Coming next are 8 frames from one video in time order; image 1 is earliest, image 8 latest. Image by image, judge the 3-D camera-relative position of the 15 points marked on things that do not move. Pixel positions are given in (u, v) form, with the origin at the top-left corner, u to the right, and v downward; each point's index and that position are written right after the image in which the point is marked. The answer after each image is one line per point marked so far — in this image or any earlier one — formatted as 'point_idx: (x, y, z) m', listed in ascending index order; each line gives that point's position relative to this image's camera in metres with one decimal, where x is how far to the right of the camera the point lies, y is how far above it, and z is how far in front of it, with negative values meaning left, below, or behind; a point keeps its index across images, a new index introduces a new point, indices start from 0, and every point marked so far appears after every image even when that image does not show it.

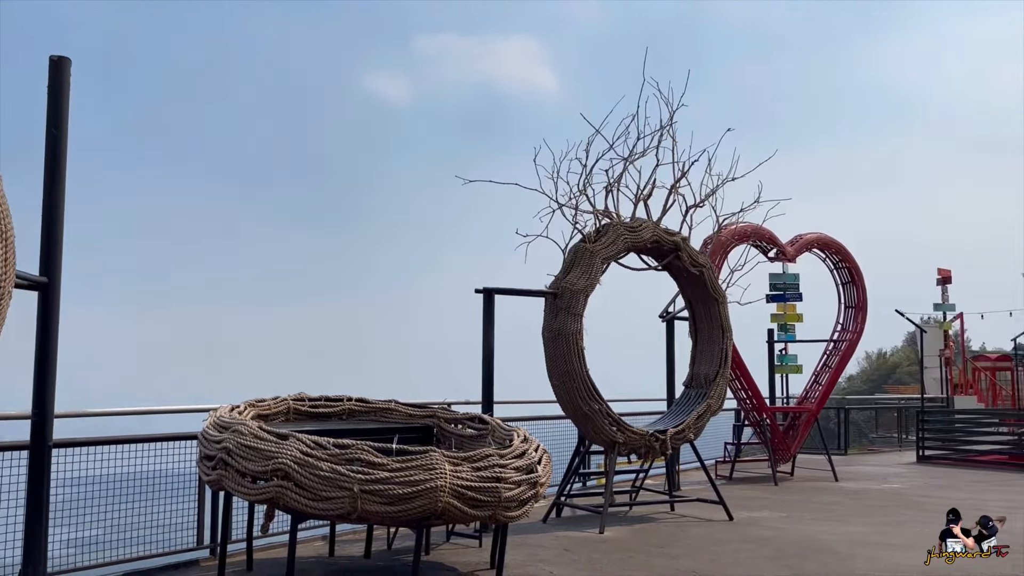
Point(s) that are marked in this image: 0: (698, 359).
0: (+2.4, -0.9, +11.6) m
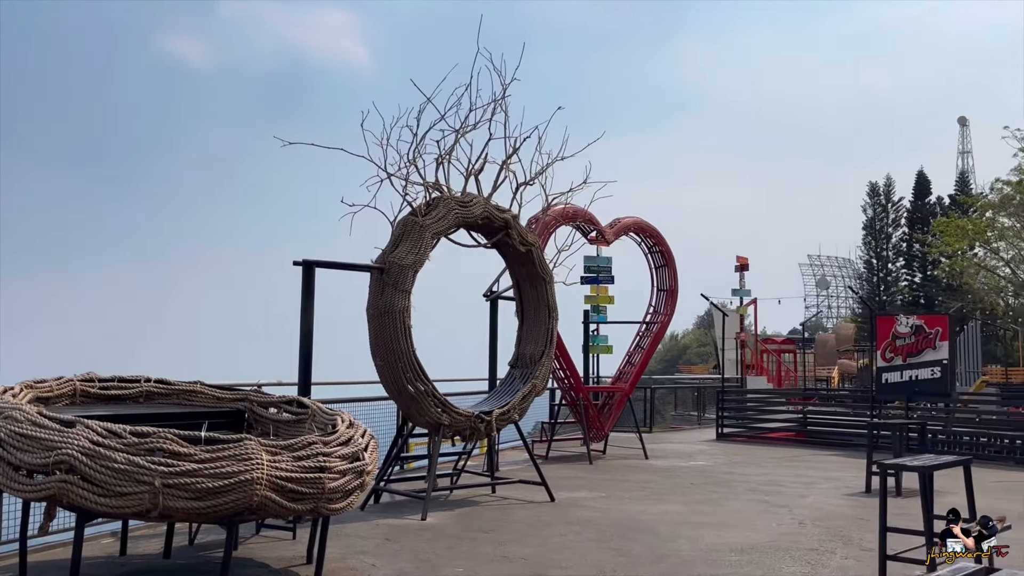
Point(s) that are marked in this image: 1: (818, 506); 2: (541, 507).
0: (+0.1, -0.6, +11.4) m
1: (+3.6, -2.6, +10.8) m
2: (+0.3, -2.5, +10.4) m
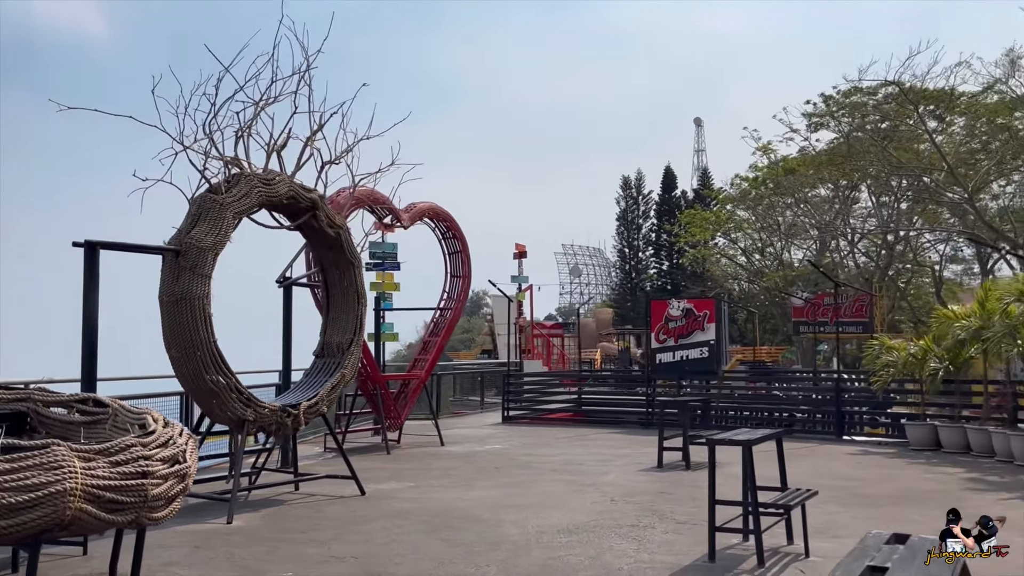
0: (-2.2, -0.5, +10.8) m
1: (+1.3, -2.4, +11.2) m
2: (-1.7, -2.3, +9.9) m
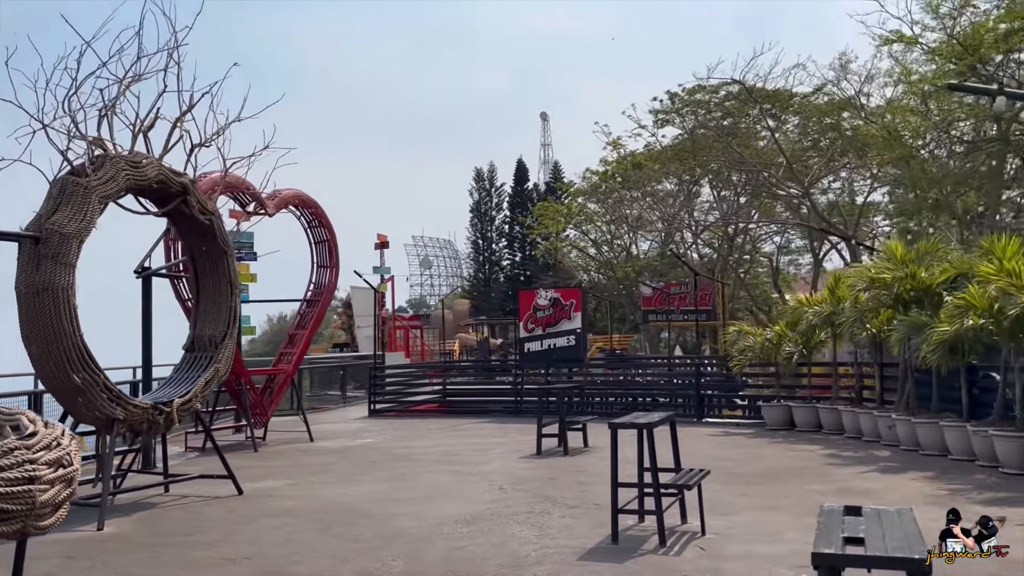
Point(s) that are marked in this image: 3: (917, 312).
0: (-3.5, -0.3, +10.3) m
1: (-0.1, -2.2, +11.2) m
2: (-2.9, -2.2, +9.5) m
3: (+5.4, -0.3, +12.1) m
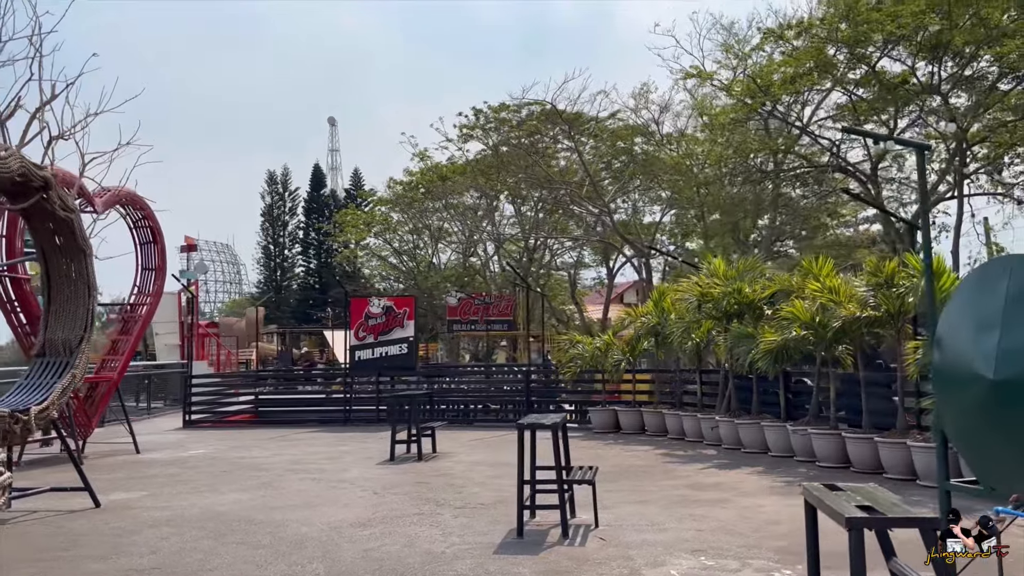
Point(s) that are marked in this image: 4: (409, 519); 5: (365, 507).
0: (-4.8, -0.4, +9.6) m
1: (-1.8, -2.3, +11.3) m
2: (-4.1, -2.2, +9.0) m
3: (+3.4, -0.5, +13.4) m
4: (-0.9, -2.1, +8.4) m
5: (-1.5, -2.2, +9.1) m
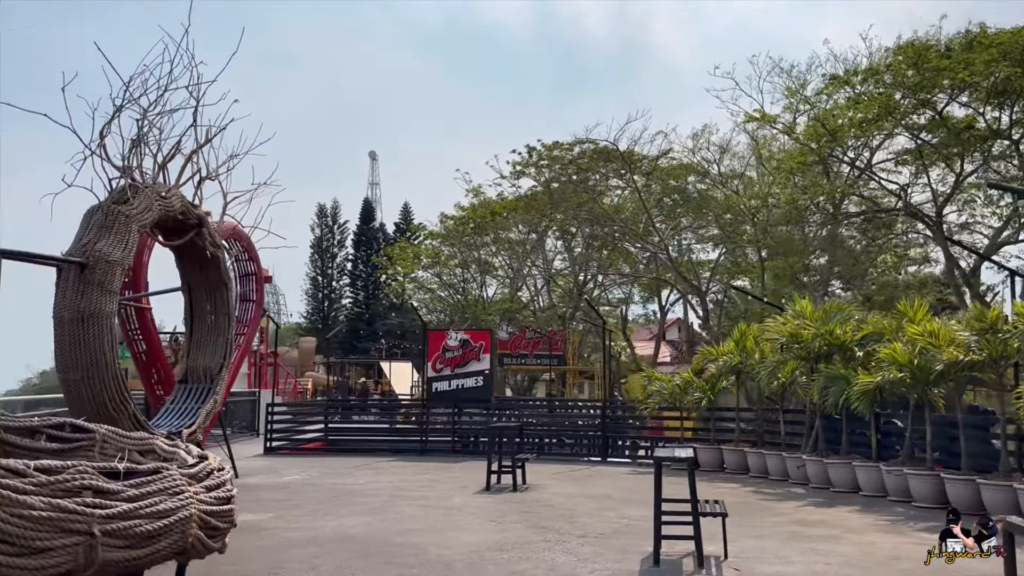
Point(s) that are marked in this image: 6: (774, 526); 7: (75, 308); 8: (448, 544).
0: (-3.6, -0.7, +10.3) m
1: (-0.5, -2.8, +11.7) m
2: (-2.9, -2.6, +9.5) m
3: (+4.8, -1.2, +13.8) m
4: (+0.3, -2.5, +8.8) m
5: (-0.2, -2.6, +9.5) m
6: (+2.9, -2.6, +10.1) m
7: (-3.8, -0.2, +8.0) m
8: (-0.6, -2.5, +8.9) m
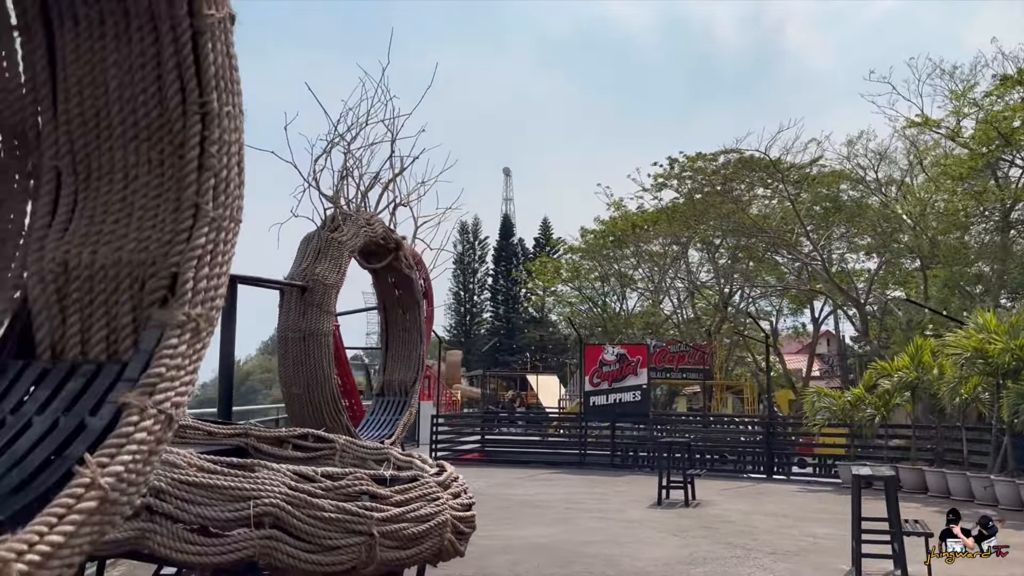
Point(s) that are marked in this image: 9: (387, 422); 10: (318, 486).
0: (-1.5, -0.9, +10.9) m
1: (+1.8, -3.0, +11.9) m
2: (-0.9, -2.8, +10.1) m
3: (+7.3, -1.3, +13.2) m
4: (+2.1, -2.6, +8.9) m
5: (+1.7, -2.7, +9.7) m
6: (+4.9, -2.8, +9.8) m
7: (-2.0, -0.4, +8.7) m
8: (+1.3, -2.7, +9.1) m
9: (-1.5, -1.5, +10.5) m
10: (-1.0, -1.0, +4.6) m
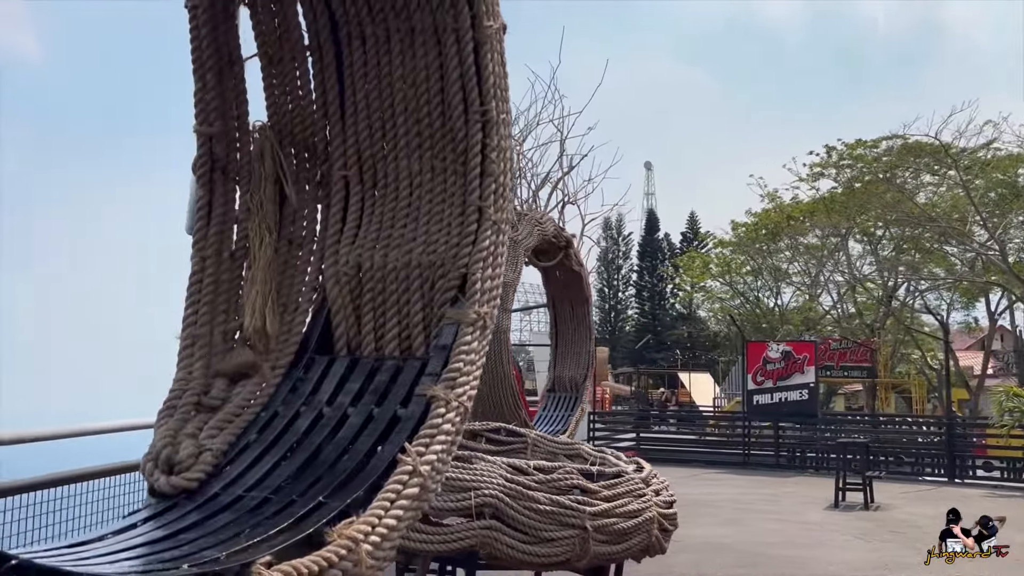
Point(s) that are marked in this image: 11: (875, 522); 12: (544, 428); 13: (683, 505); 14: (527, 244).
0: (+0.6, -0.9, +11.1) m
1: (+4.0, -2.9, +11.5) m
2: (+1.1, -2.7, +10.1) m
3: (+9.6, -1.2, +11.9) m
4: (+3.8, -2.6, +8.5) m
5: (+3.6, -2.7, +9.3) m
6: (+6.7, -2.7, +8.9) m
7: (-0.3, -0.3, +8.9) m
8: (+3.0, -2.6, +8.8) m
9: (+0.6, -1.5, +10.6) m
10: (+0.1, -1.0, +4.7) m
11: (+4.5, -2.9, +11.5) m
12: (+0.3, -1.6, +10.5) m
13: (+2.5, -3.1, +13.3) m
14: (+0.2, +0.5, +9.4) m
